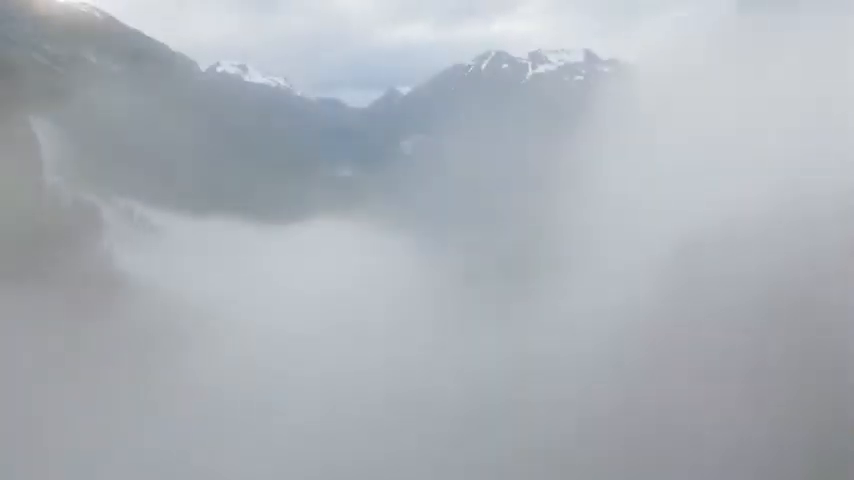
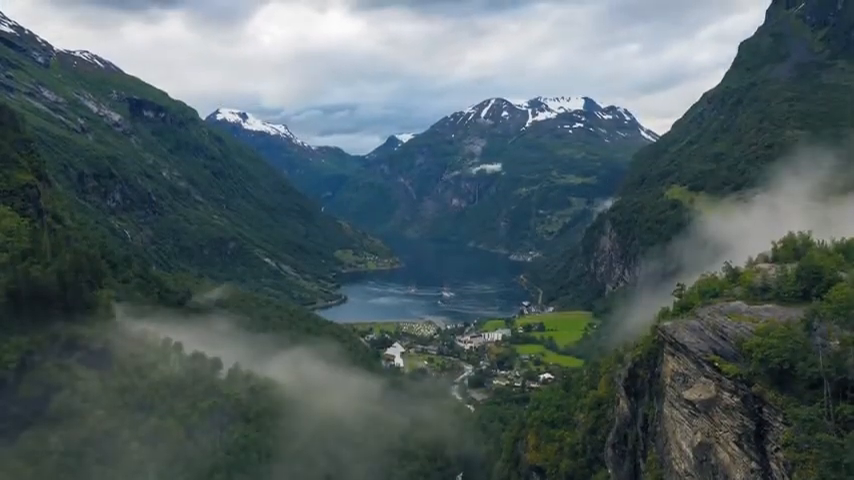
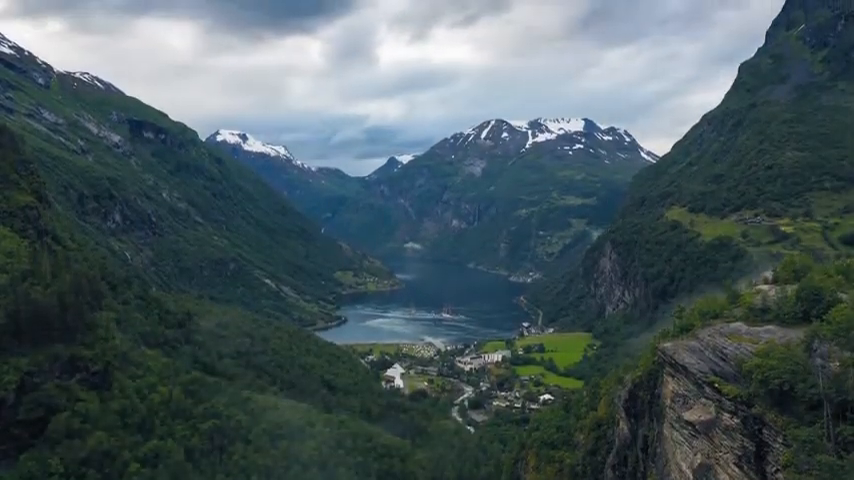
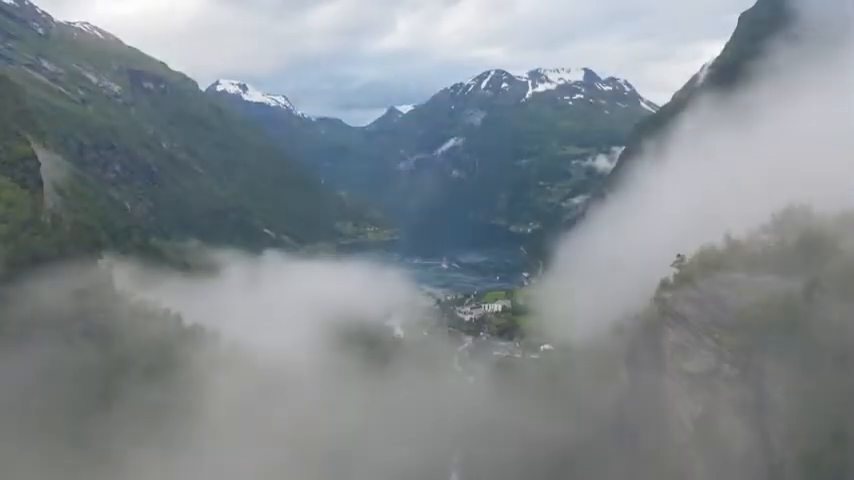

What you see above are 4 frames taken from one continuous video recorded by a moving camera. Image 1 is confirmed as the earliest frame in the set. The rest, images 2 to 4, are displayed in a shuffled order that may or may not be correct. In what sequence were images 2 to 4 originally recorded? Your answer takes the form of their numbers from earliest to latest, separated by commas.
4, 2, 3
